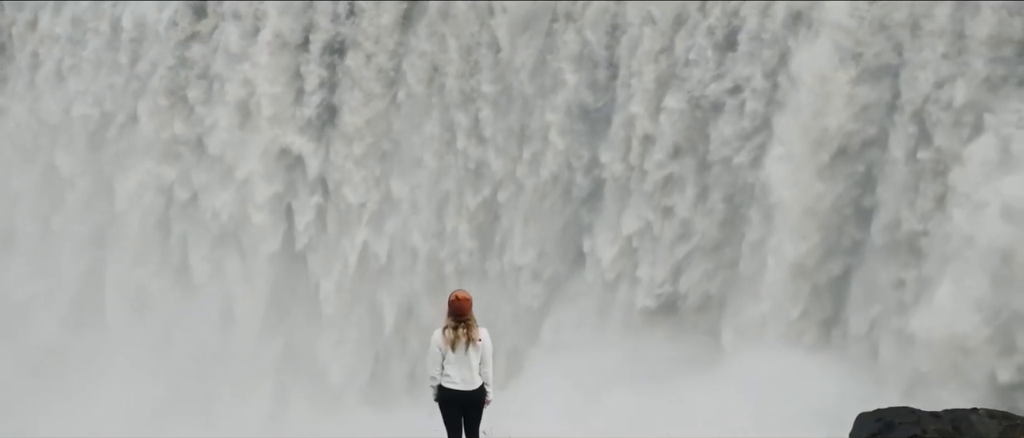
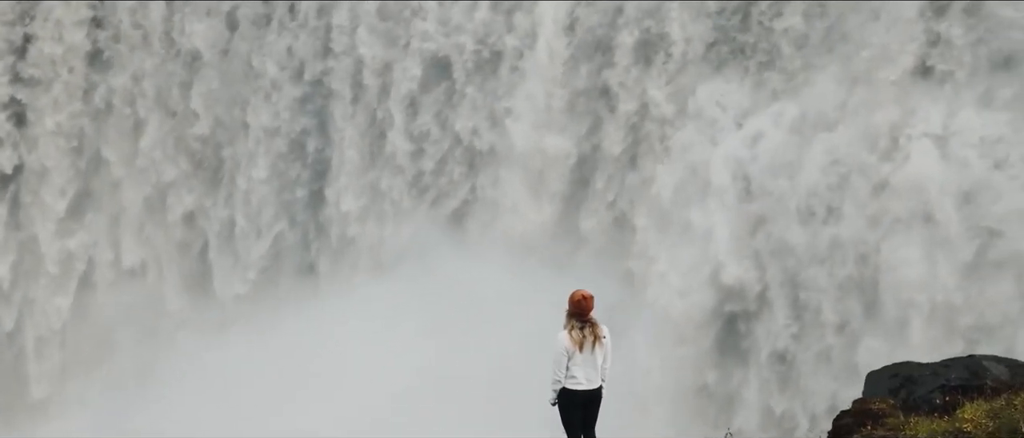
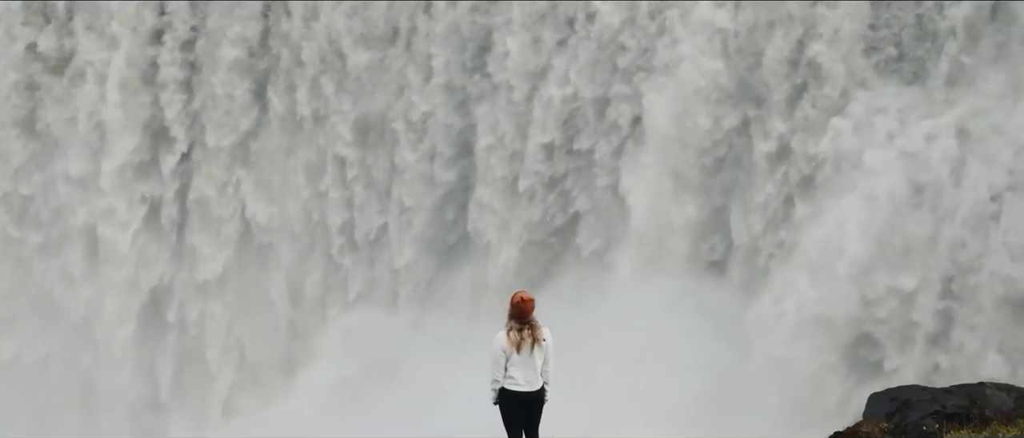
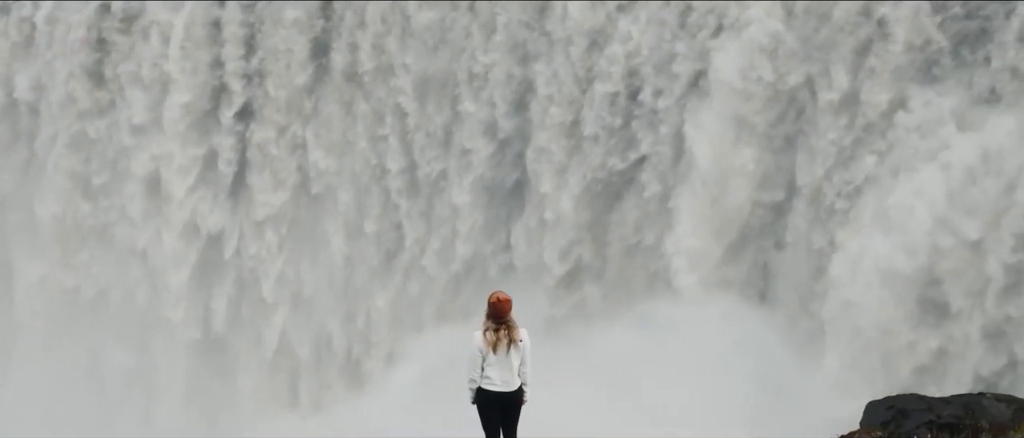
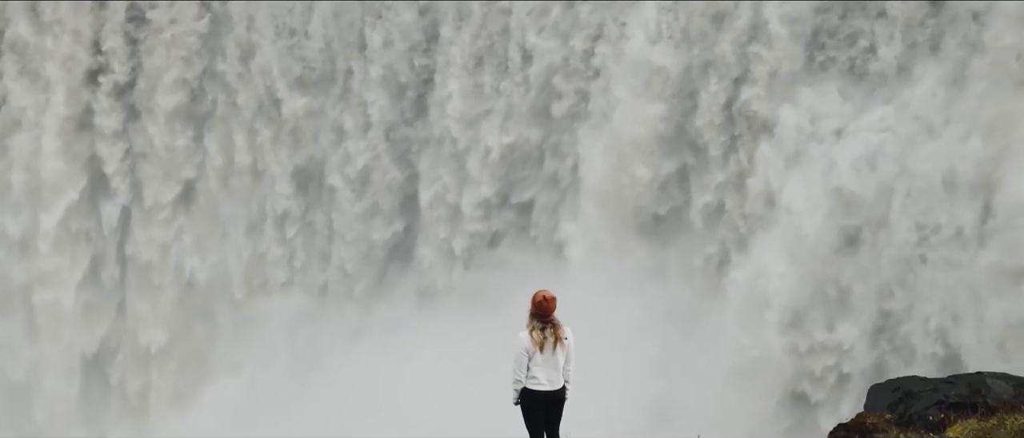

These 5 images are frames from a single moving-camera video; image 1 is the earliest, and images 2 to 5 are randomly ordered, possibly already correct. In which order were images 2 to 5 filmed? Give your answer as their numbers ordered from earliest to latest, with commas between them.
4, 3, 5, 2
